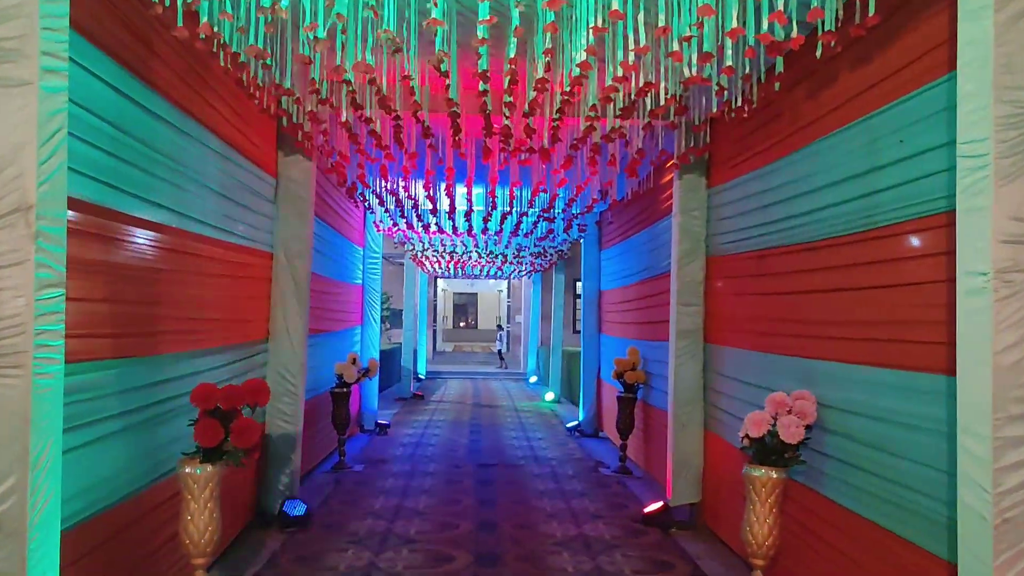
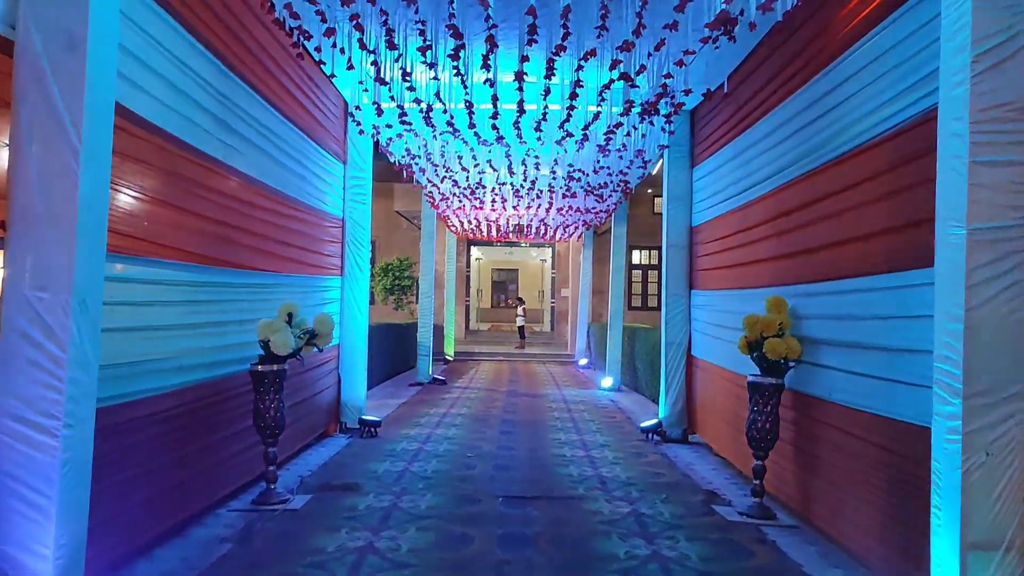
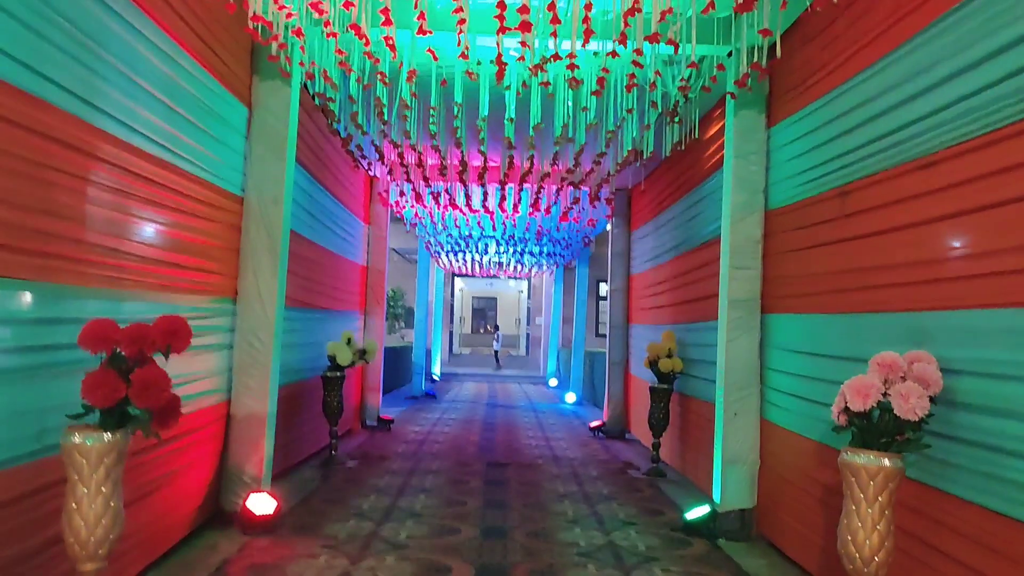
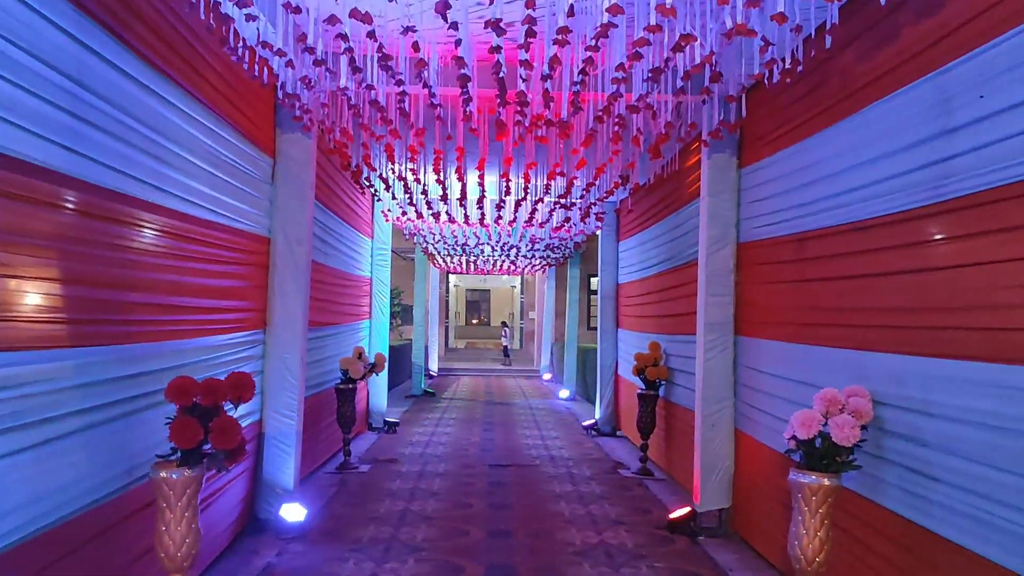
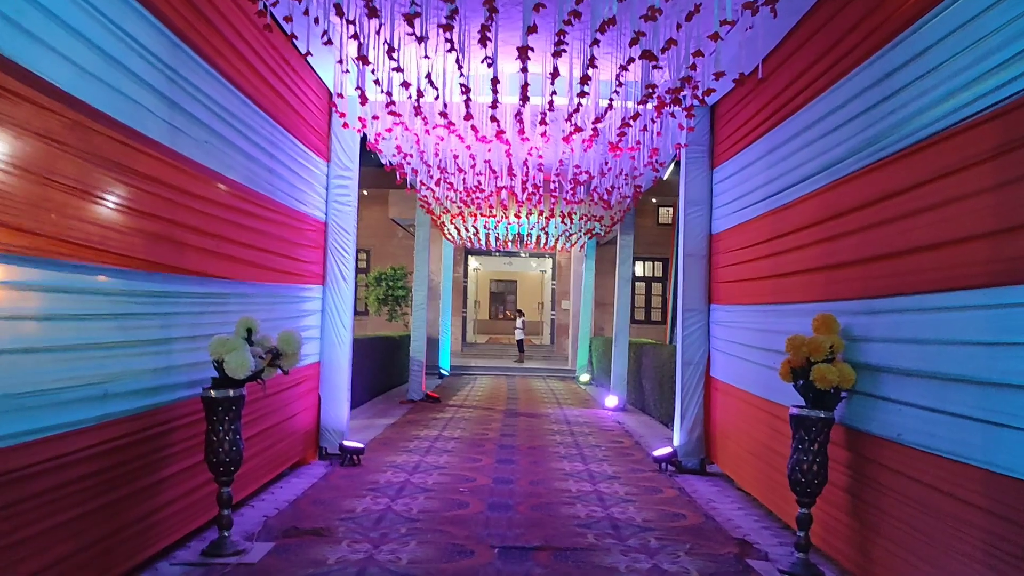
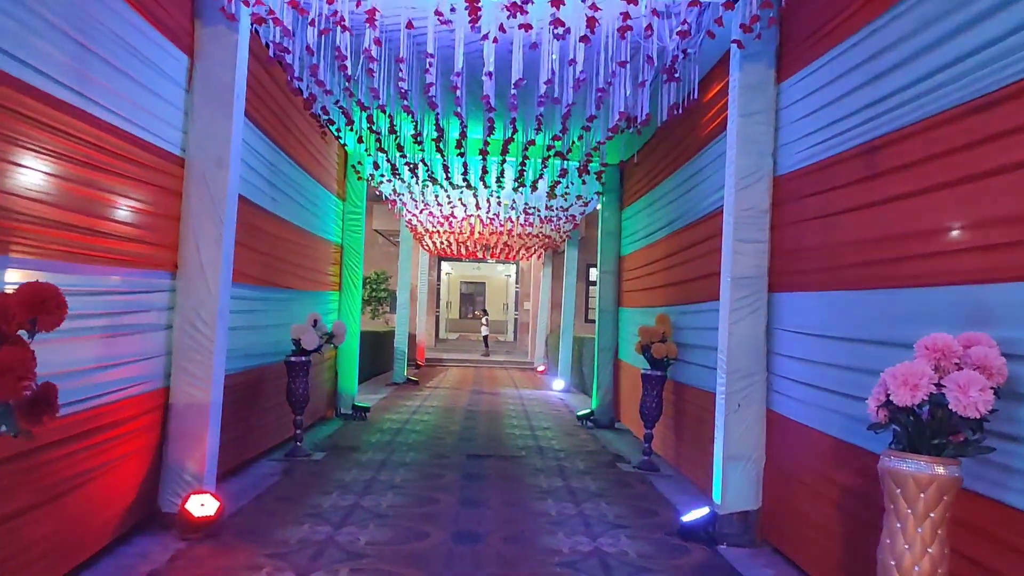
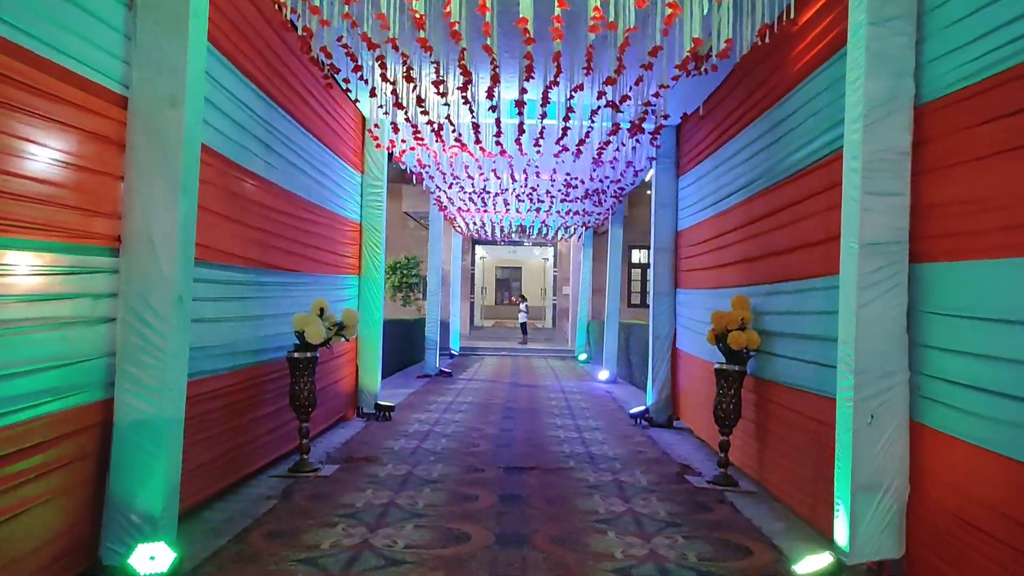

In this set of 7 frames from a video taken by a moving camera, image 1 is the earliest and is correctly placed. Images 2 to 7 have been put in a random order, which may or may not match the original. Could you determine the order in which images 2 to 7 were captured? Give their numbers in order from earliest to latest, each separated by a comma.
4, 3, 6, 7, 2, 5
